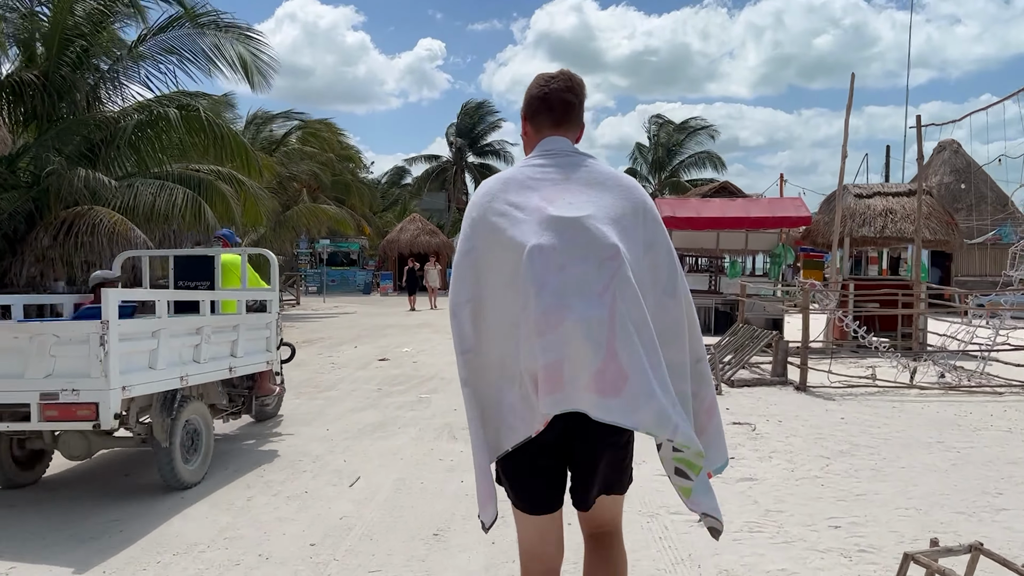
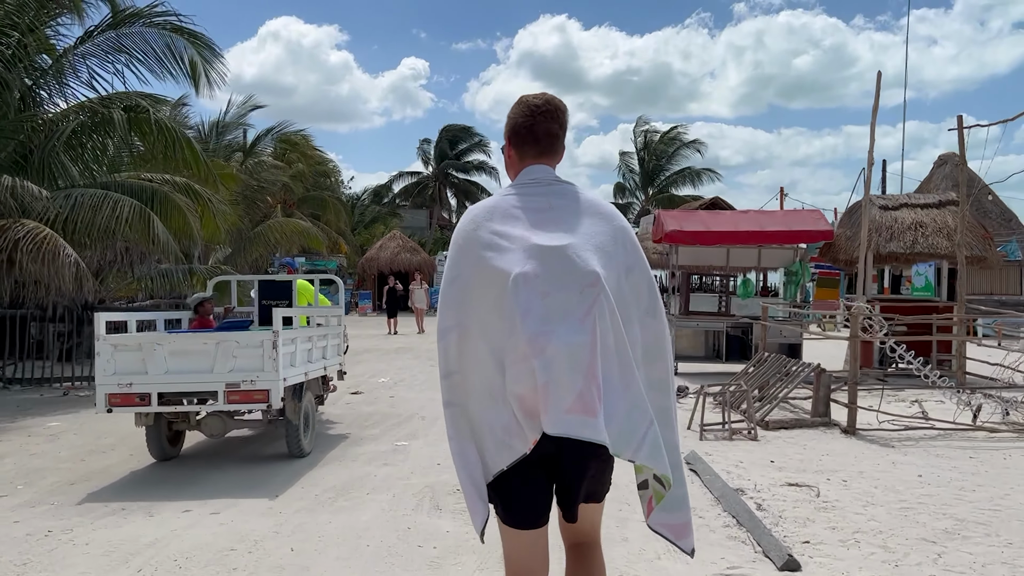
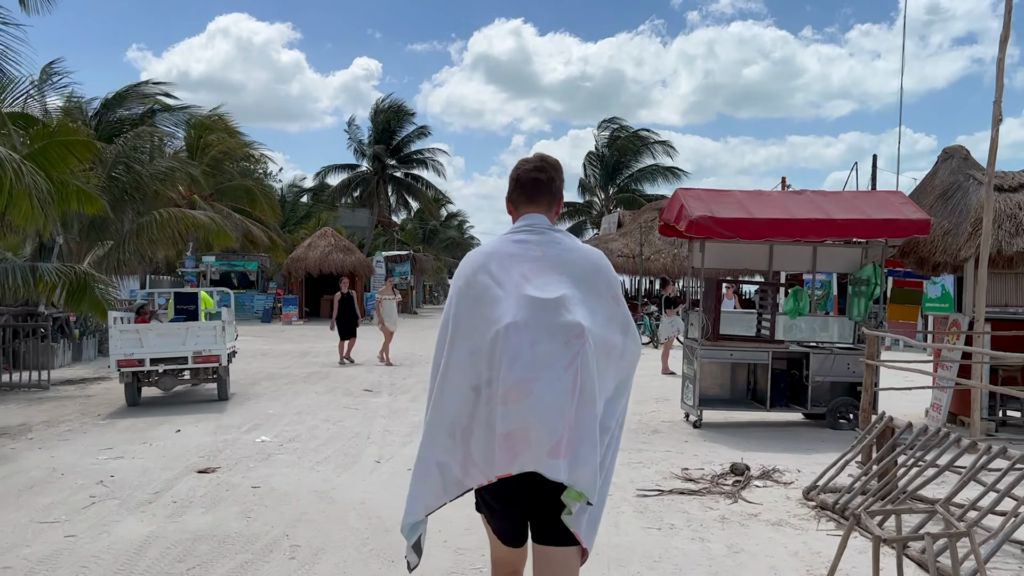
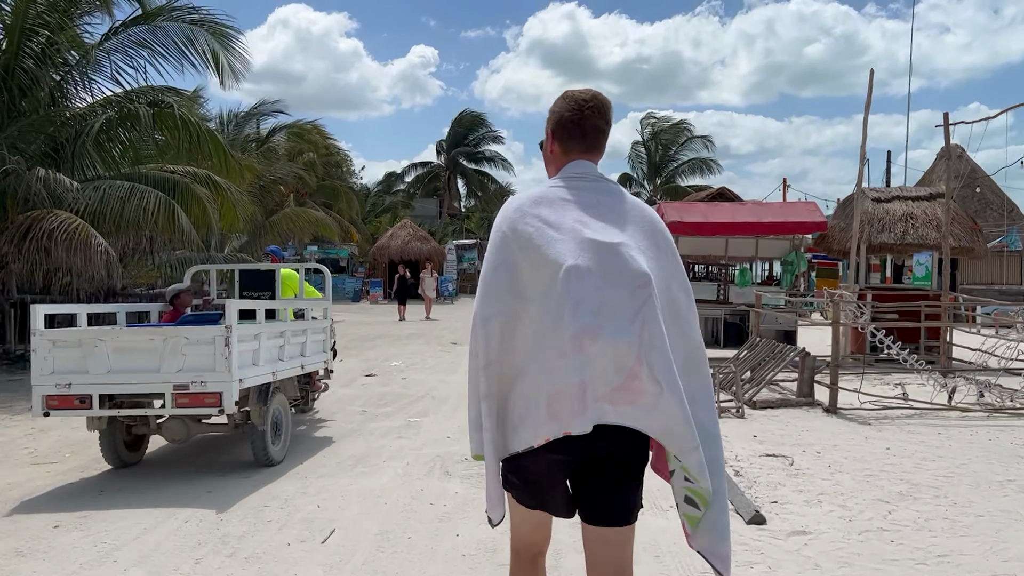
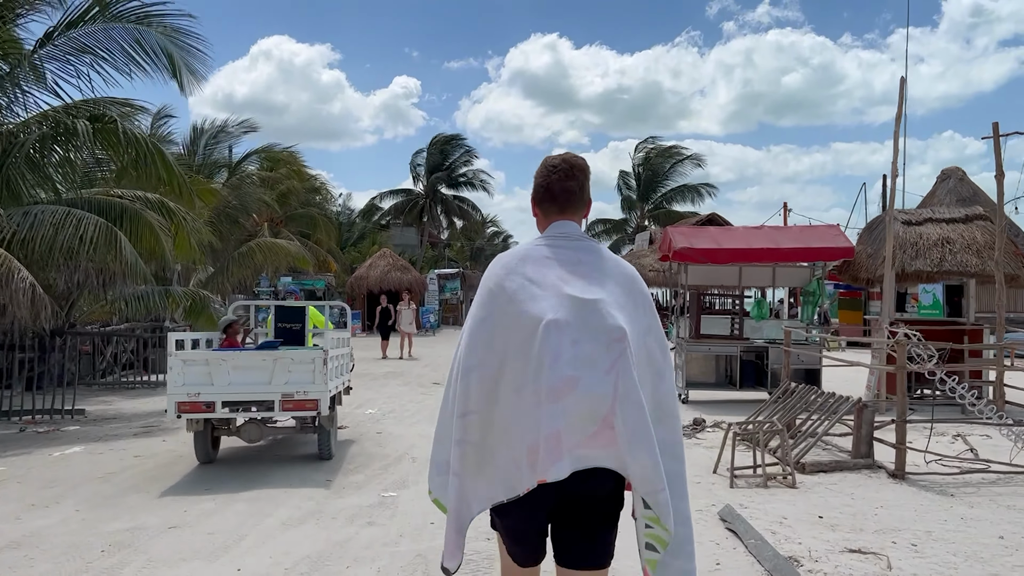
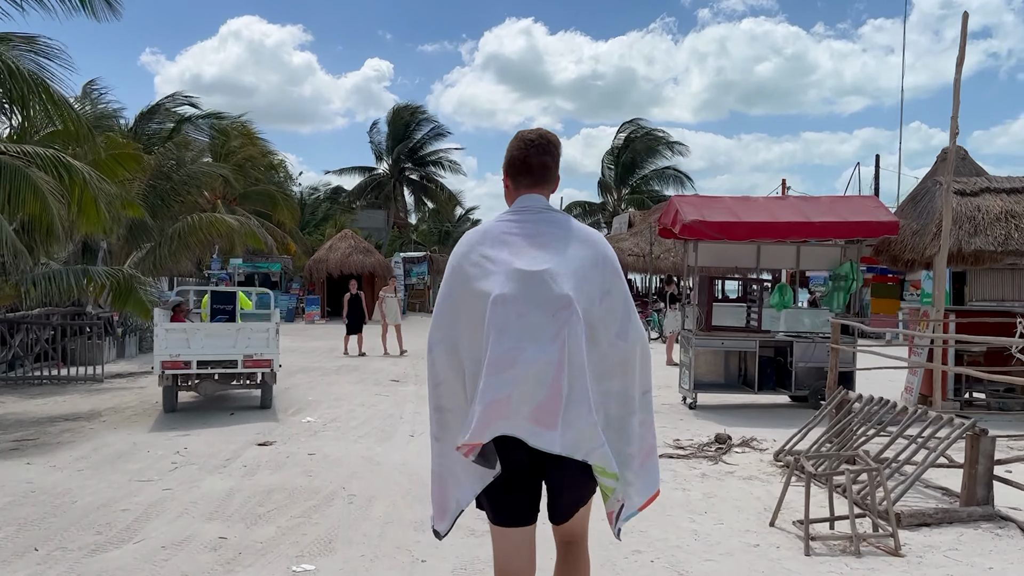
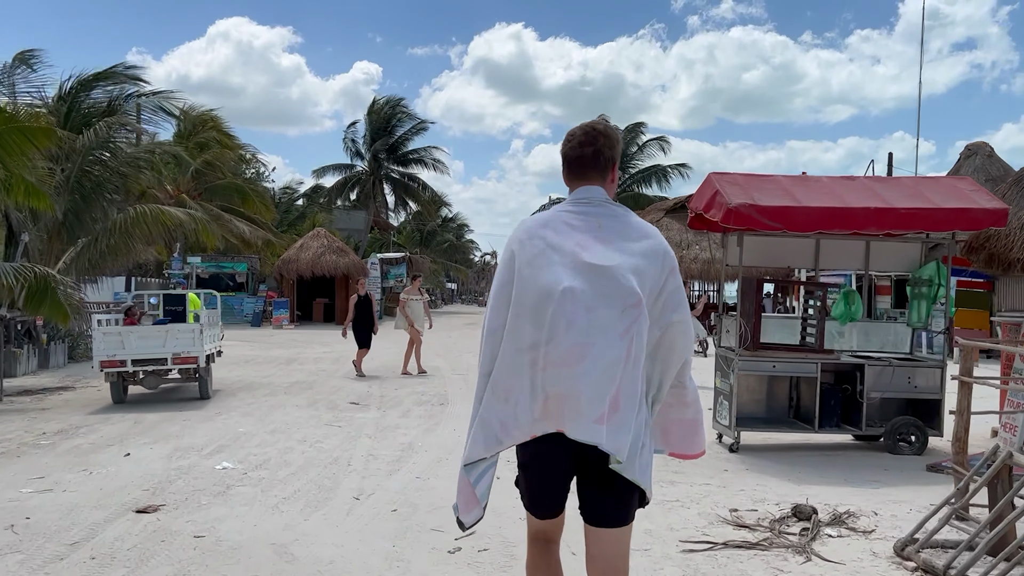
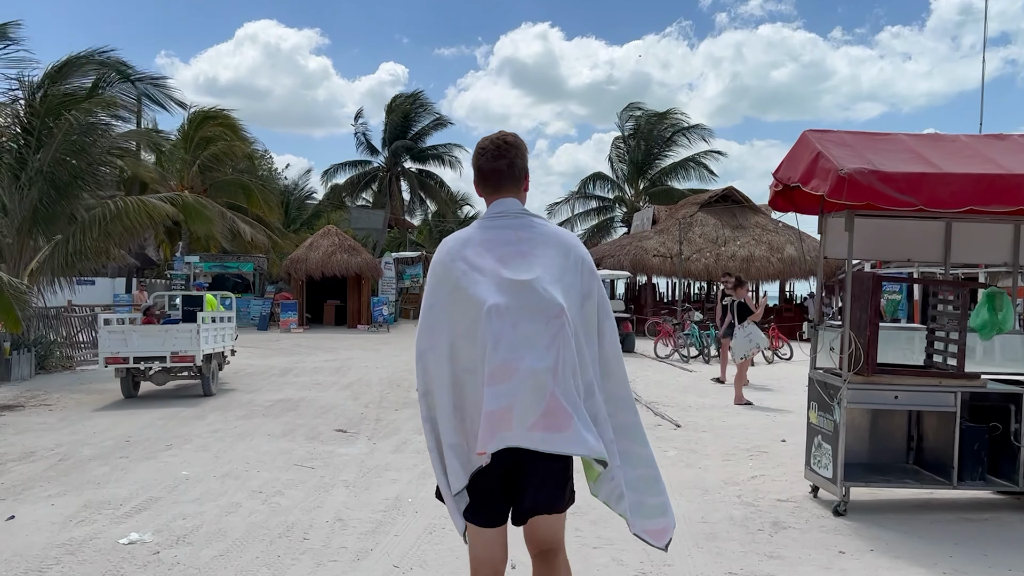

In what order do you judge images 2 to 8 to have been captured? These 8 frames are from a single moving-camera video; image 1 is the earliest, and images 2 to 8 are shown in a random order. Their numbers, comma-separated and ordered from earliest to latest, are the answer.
4, 2, 5, 6, 3, 7, 8
